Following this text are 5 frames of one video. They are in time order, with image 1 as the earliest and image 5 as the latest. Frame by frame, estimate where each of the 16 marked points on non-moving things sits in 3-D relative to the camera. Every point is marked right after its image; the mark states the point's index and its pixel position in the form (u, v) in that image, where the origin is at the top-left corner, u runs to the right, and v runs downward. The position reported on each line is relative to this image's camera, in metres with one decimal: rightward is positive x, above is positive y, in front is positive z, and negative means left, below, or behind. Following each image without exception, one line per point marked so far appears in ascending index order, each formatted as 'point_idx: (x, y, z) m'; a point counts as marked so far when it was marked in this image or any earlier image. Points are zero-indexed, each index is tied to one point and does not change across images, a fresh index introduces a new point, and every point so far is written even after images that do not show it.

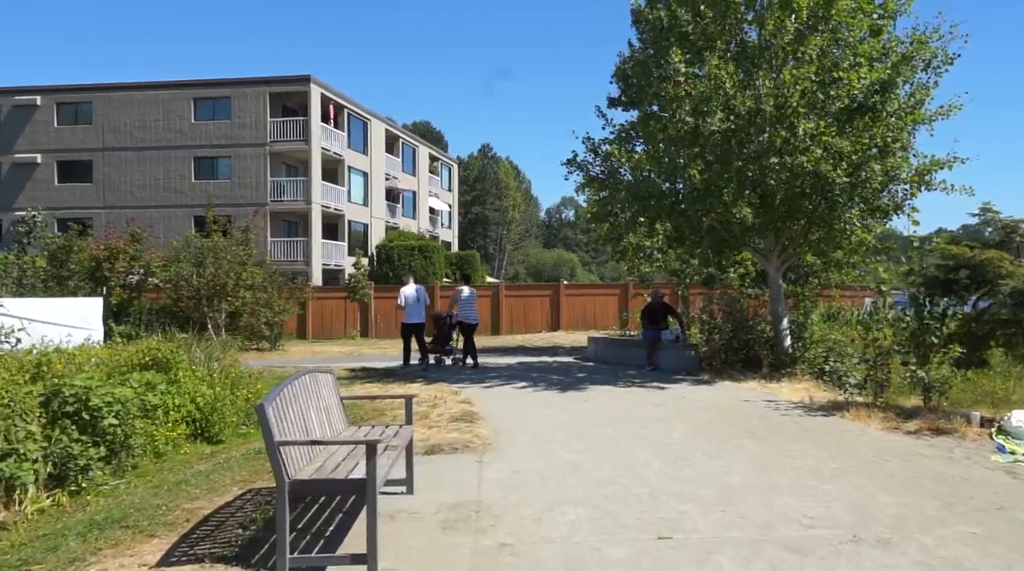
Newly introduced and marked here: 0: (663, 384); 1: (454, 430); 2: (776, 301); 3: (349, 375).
0: (+2.4, -1.5, +14.0) m
1: (-0.6, -1.5, +9.8) m
2: (+4.4, -0.2, +15.4) m
3: (-3.0, -1.7, +17.2) m
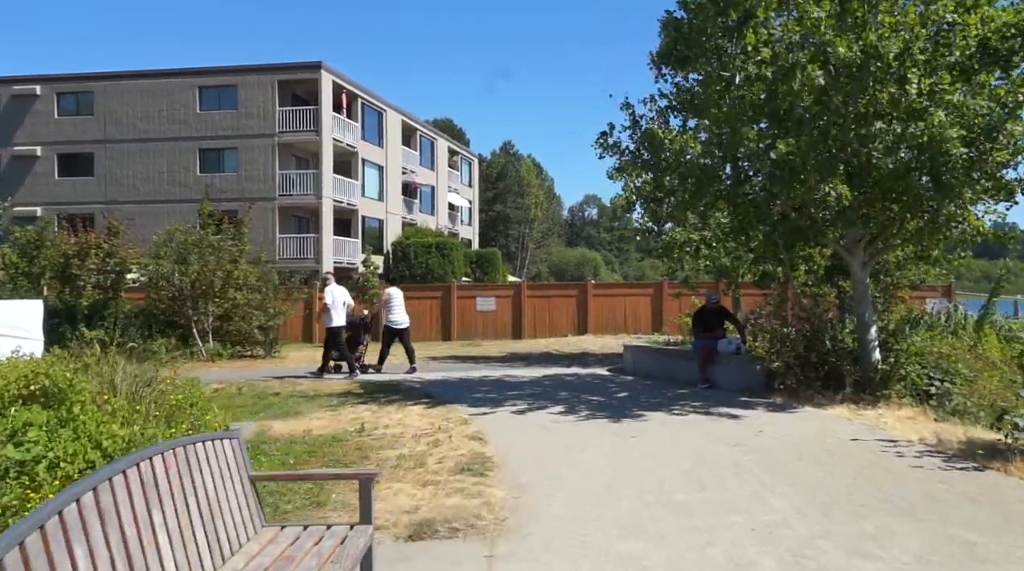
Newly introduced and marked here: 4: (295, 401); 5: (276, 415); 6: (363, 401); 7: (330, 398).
0: (+2.6, -1.5, +11.1) m
1: (-0.4, -1.5, +7.0) m
2: (+4.7, -0.2, +12.5) m
3: (-2.6, -1.7, +14.5) m
4: (-3.2, -1.7, +13.6) m
5: (-3.1, -1.7, +12.2) m
6: (-2.1, -1.7, +13.3) m
7: (-2.7, -1.7, +13.7) m
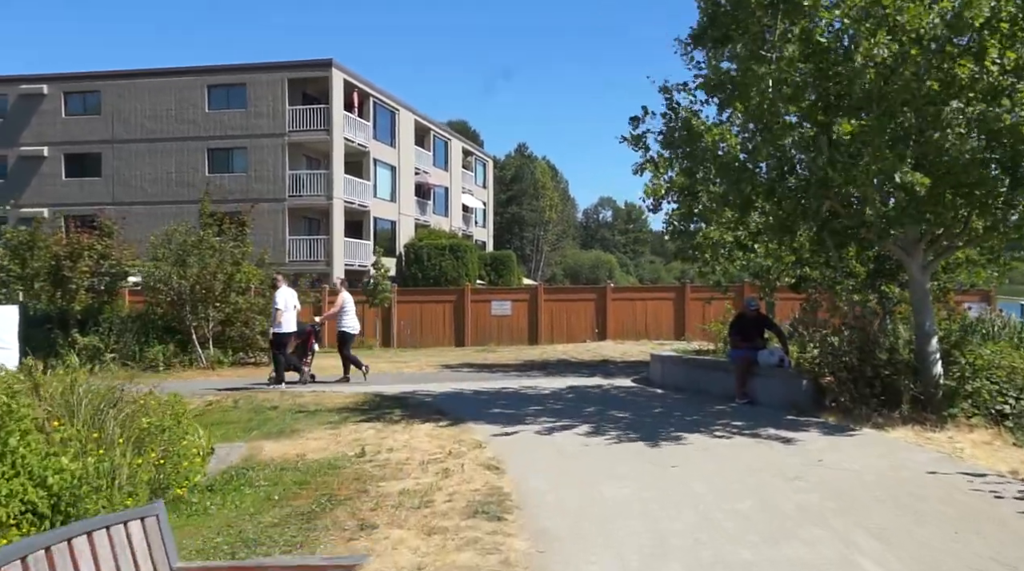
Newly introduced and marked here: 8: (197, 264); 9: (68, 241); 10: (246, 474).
0: (+2.9, -1.6, +9.8) m
1: (-0.3, -1.6, +5.7) m
2: (+5.0, -0.3, +11.2) m
3: (-2.4, -1.7, +13.3) m
4: (-2.9, -1.8, +12.4) m
5: (-2.9, -1.8, +11.0) m
6: (-1.9, -1.7, +12.1) m
7: (-2.4, -1.8, +12.5) m
8: (-6.7, +0.5, +19.7) m
9: (-9.3, +0.9, +19.3) m
10: (-2.4, -1.7, +8.5) m
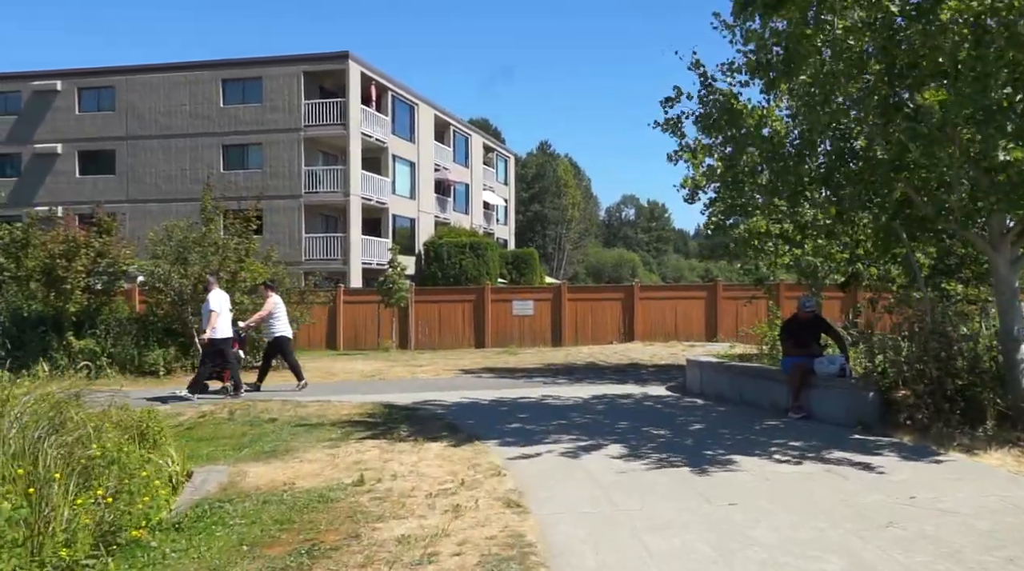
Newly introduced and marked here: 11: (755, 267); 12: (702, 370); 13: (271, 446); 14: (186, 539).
0: (+3.1, -1.6, +8.4) m
1: (-0.1, -1.6, +4.4) m
2: (+5.2, -0.3, +9.7) m
3: (-2.1, -1.7, +12.0) m
4: (-2.7, -1.8, +11.1) m
5: (-2.6, -1.8, +9.7) m
6: (-1.6, -1.7, +10.8) m
7: (-2.1, -1.7, +11.2) m
8: (-6.3, +0.5, +18.5) m
9: (-8.8, +0.9, +18.1) m
10: (-2.3, -1.7, +7.2) m
11: (+4.4, +0.3, +16.5) m
12: (+2.8, -1.3, +13.5) m
13: (-2.7, -1.8, +10.2) m
14: (-2.3, -1.8, +6.4) m
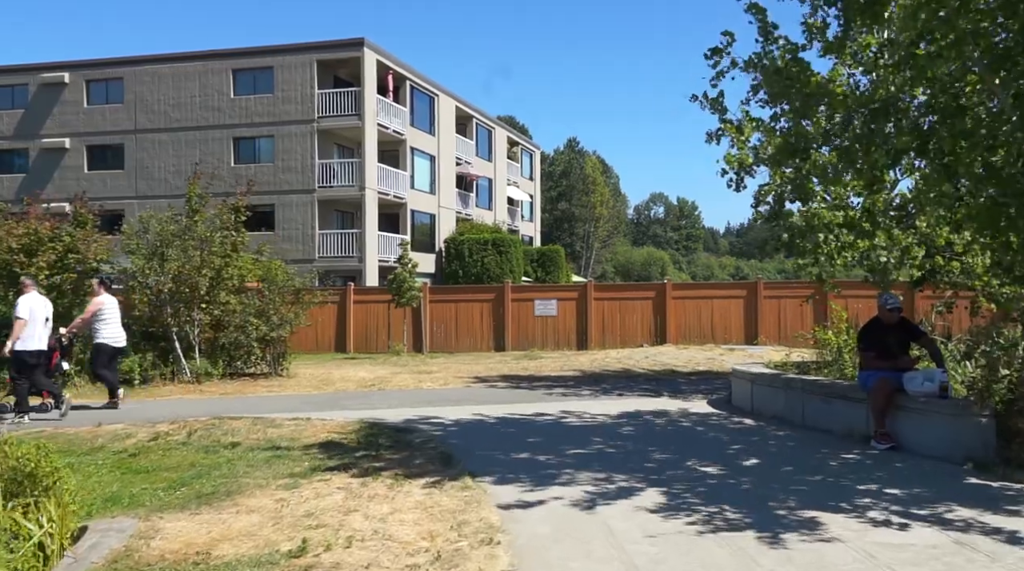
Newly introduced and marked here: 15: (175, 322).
0: (+3.1, -1.5, +6.1) m
1: (-0.3, -1.6, +2.2) m
2: (+5.3, -0.2, +7.3) m
3: (-2.0, -1.7, +9.8) m
4: (-2.6, -1.7, +9.0) m
5: (-2.6, -1.7, +7.6) m
6: (-1.5, -1.7, +8.6) m
7: (-2.1, -1.7, +9.1) m
8: (-6.0, +0.5, +16.5) m
9: (-8.5, +1.0, +16.2) m
10: (-2.3, -1.7, +5.0) m
11: (+4.6, +0.4, +14.1) m
12: (+3.0, -1.2, +11.3) m
13: (-2.6, -1.7, +8.1) m
14: (-2.3, -1.7, +4.3) m
15: (-6.1, -0.7, +16.8) m
